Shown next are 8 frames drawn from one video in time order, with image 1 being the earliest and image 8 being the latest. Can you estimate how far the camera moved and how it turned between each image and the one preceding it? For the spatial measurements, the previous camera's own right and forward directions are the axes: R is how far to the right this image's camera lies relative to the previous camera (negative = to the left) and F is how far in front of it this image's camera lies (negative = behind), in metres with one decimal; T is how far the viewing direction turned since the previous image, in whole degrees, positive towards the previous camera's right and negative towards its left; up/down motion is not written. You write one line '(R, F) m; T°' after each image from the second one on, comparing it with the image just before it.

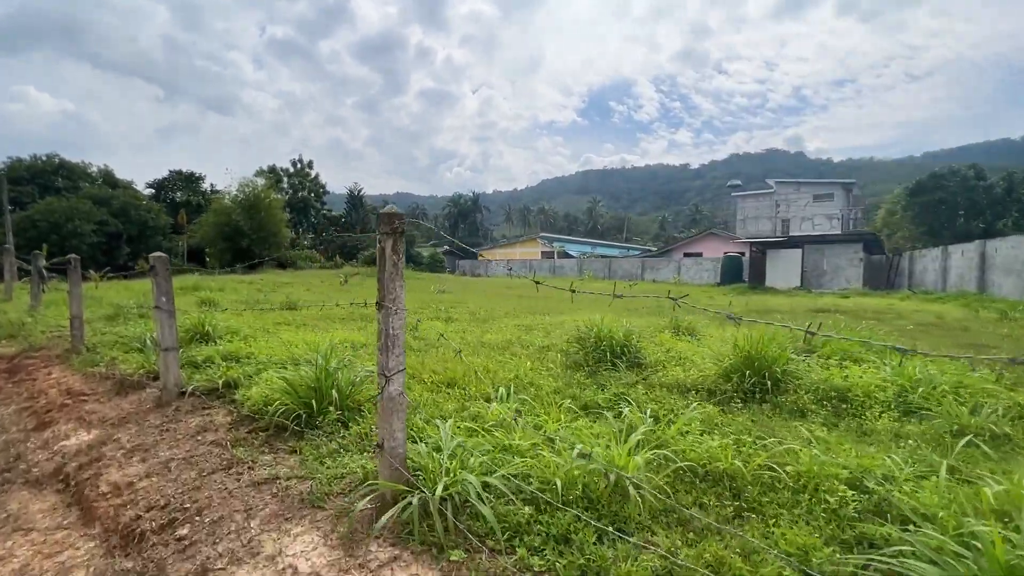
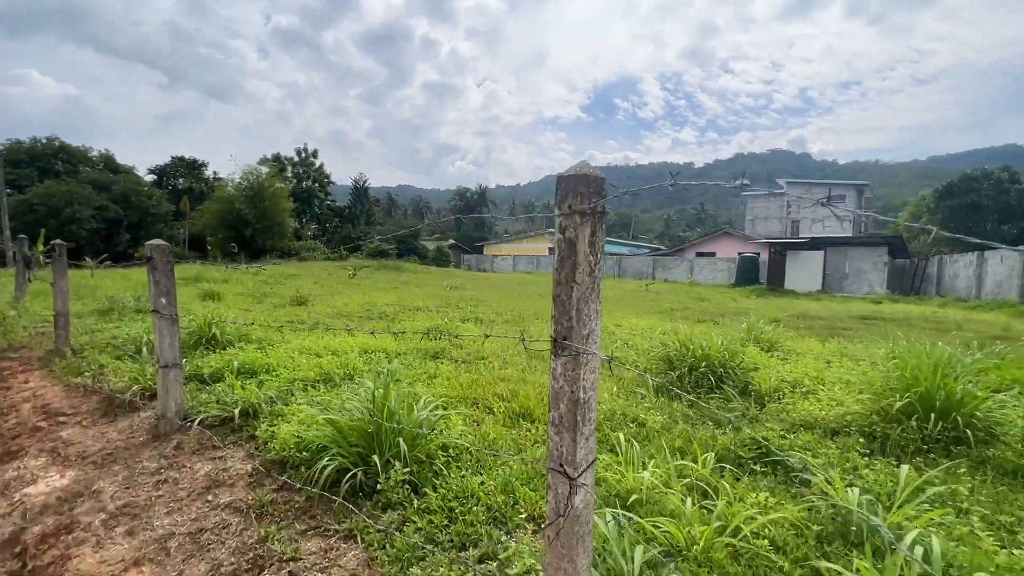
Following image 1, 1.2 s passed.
(-0.6, +0.9) m; 0°
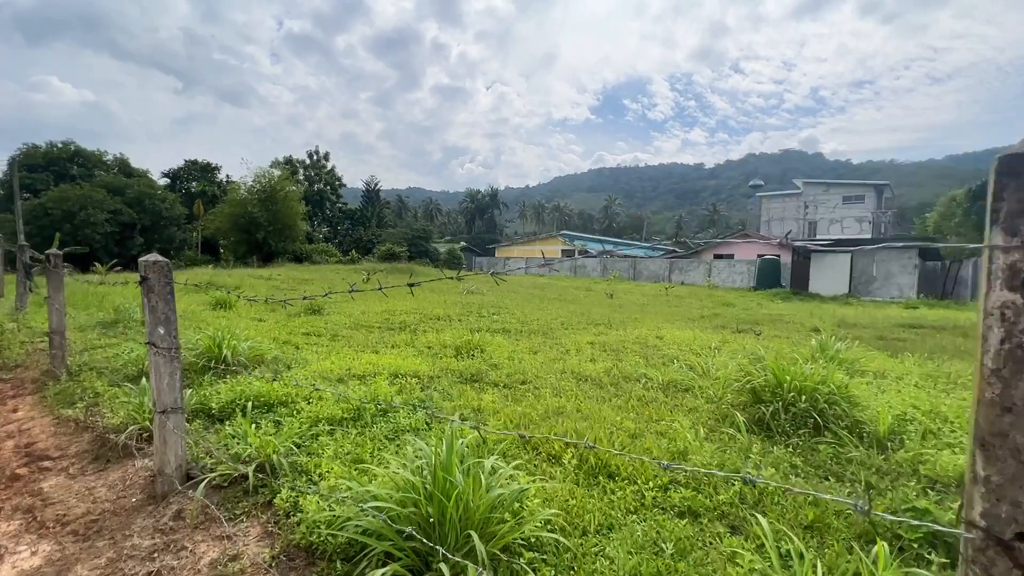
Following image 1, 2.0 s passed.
(-0.4, +0.6) m; -1°
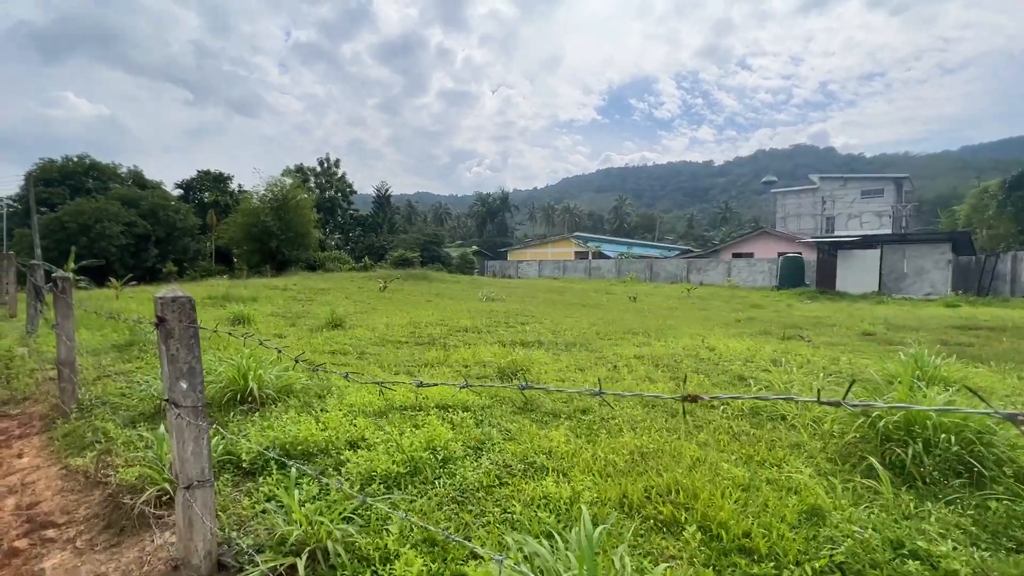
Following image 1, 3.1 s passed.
(-0.4, +0.5) m; -1°
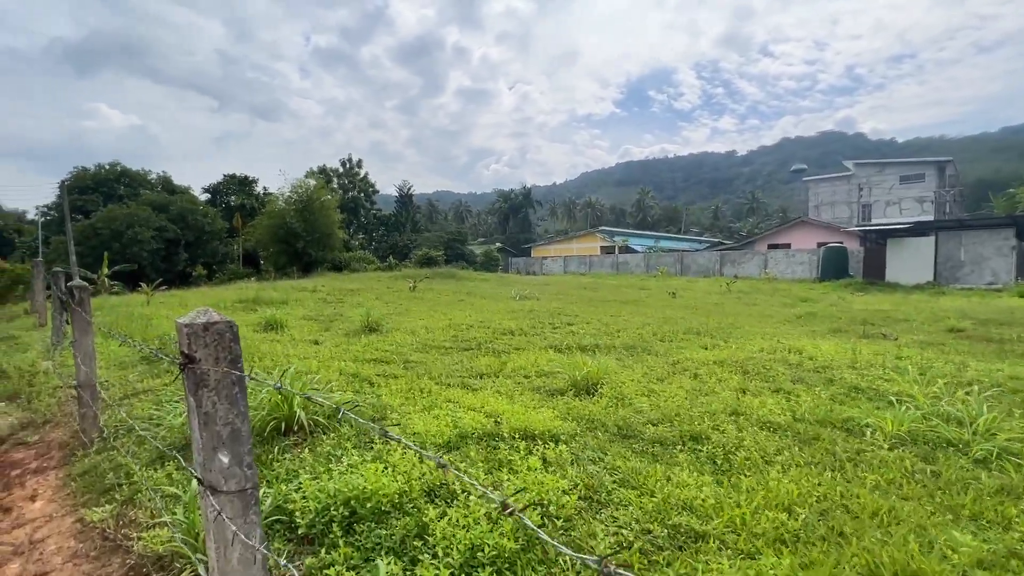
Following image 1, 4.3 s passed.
(-0.5, +0.7) m; -2°
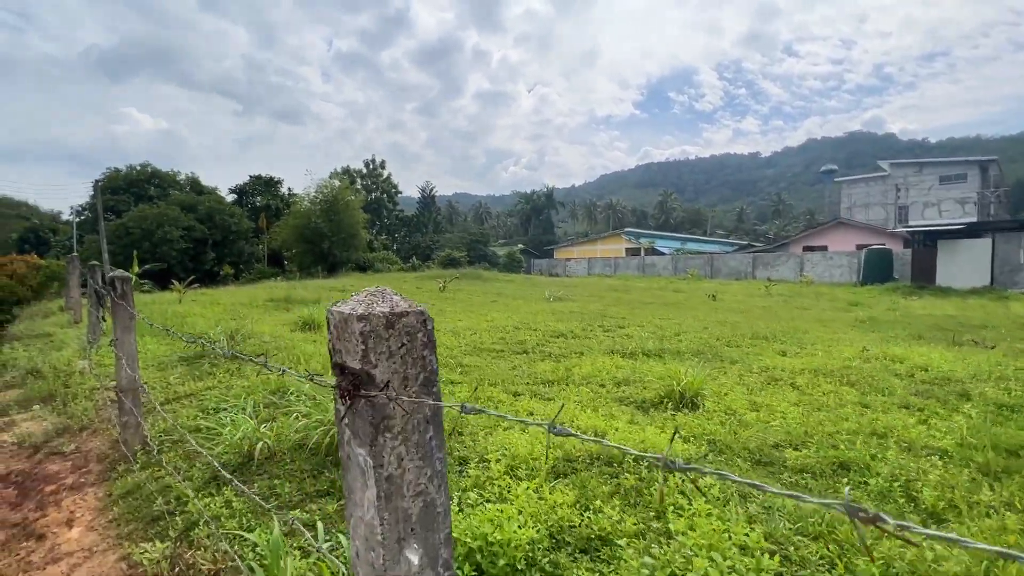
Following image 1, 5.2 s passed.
(-0.6, +0.5) m; -2°
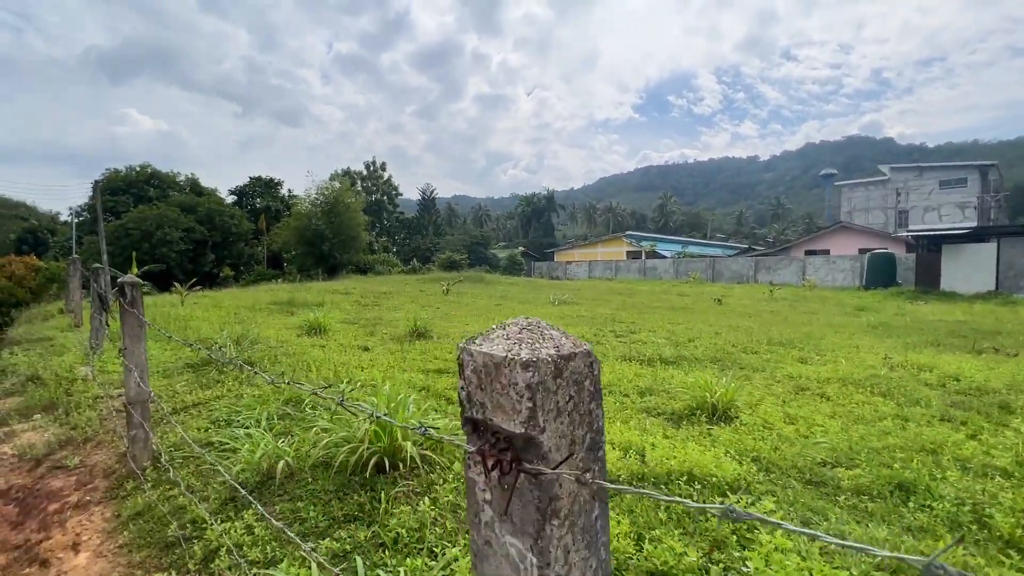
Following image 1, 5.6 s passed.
(-0.2, +0.2) m; 0°
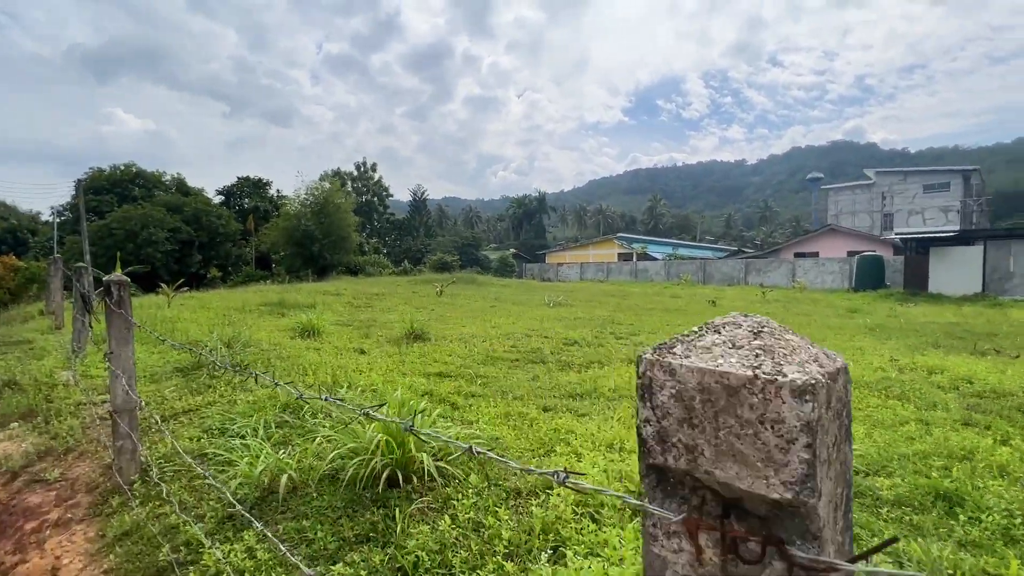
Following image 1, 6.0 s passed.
(-0.2, +0.2) m; +1°
